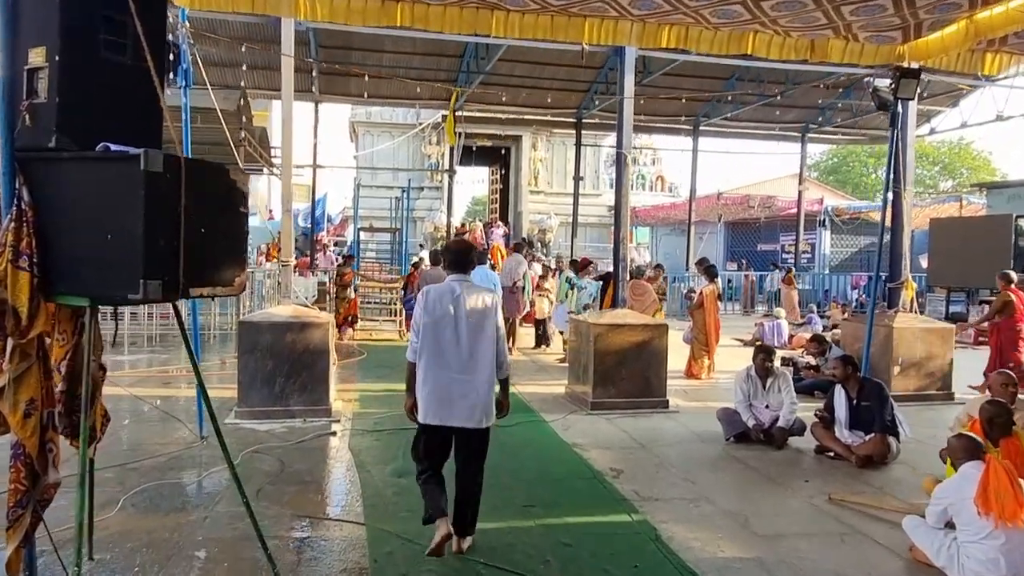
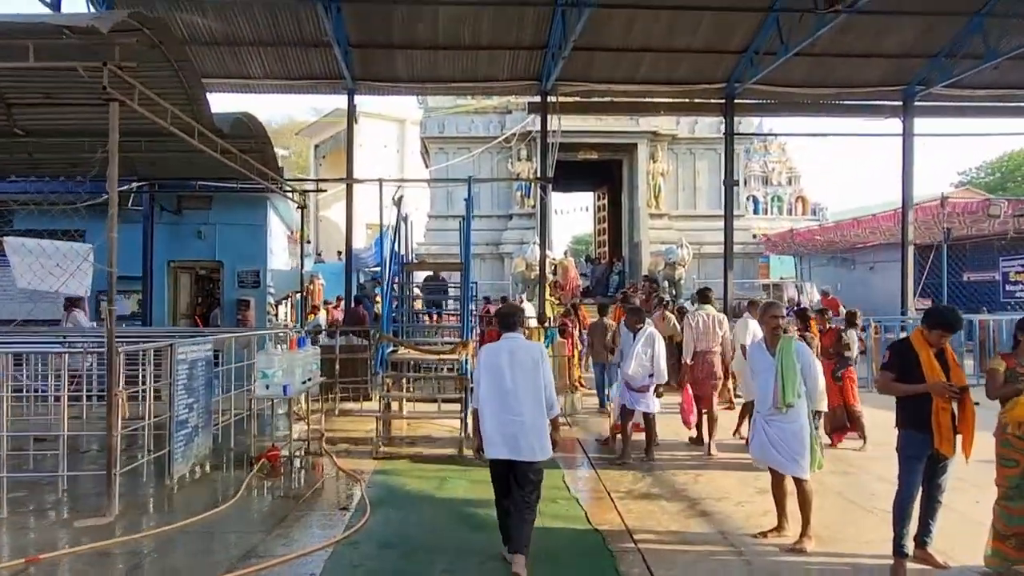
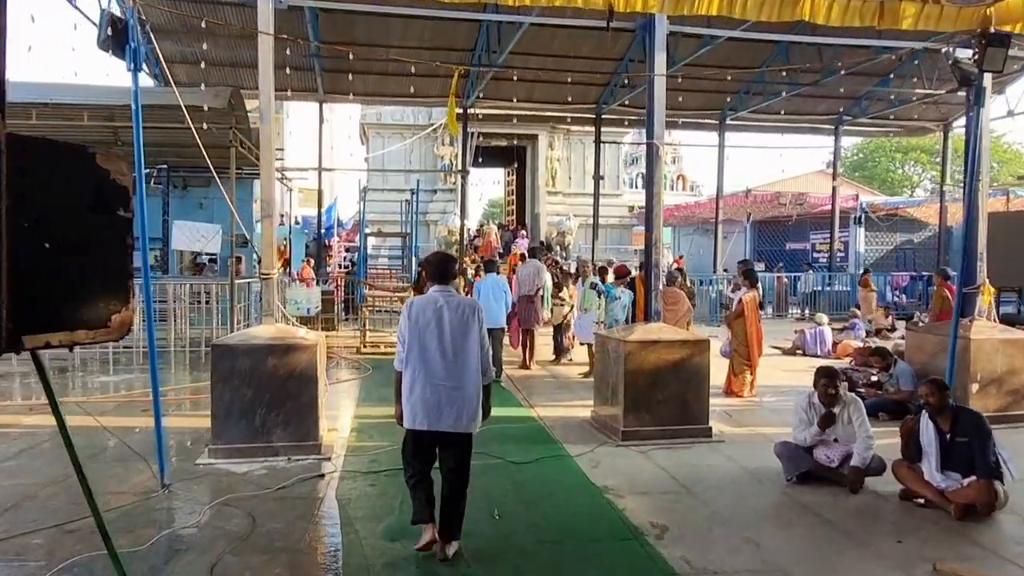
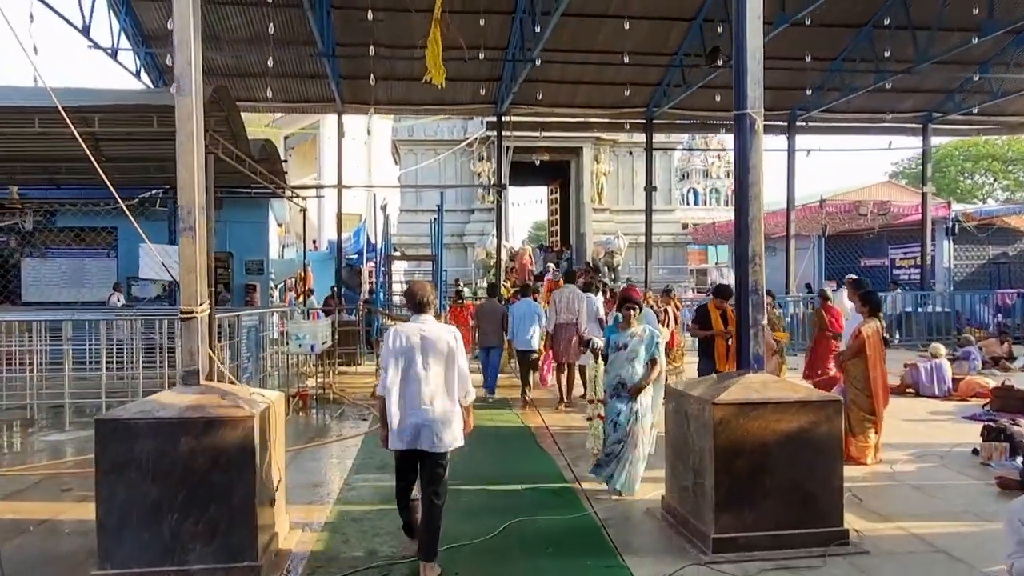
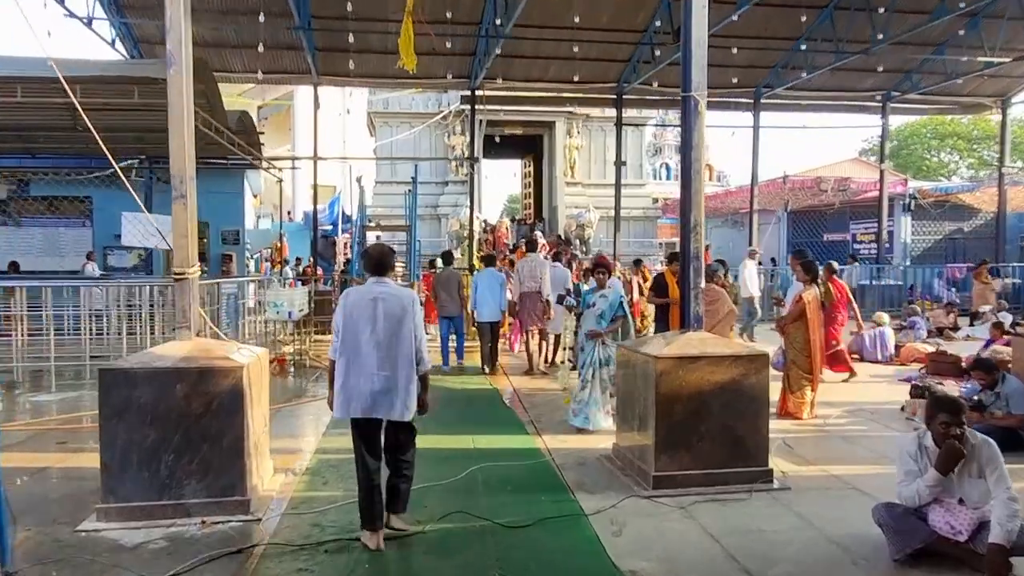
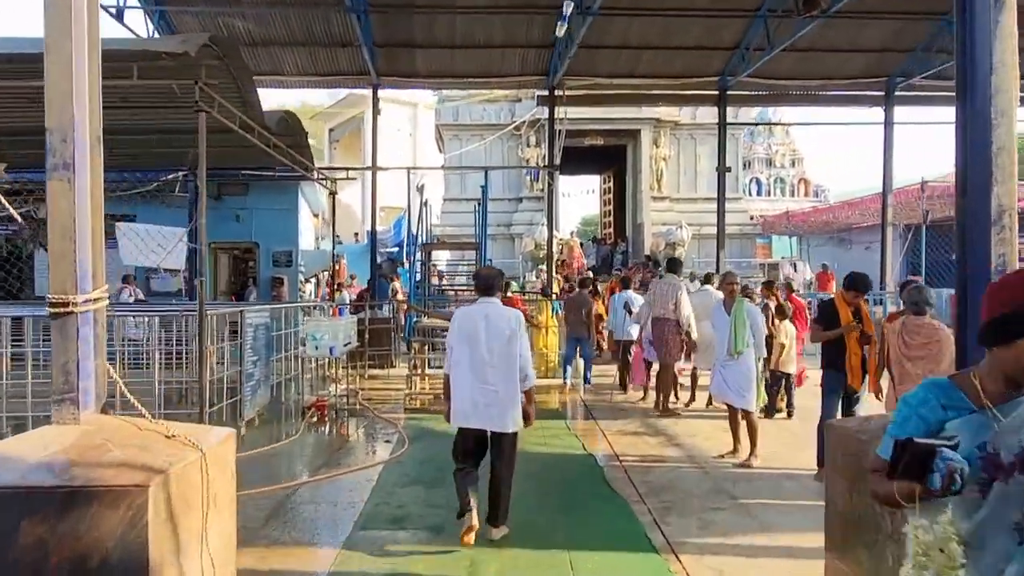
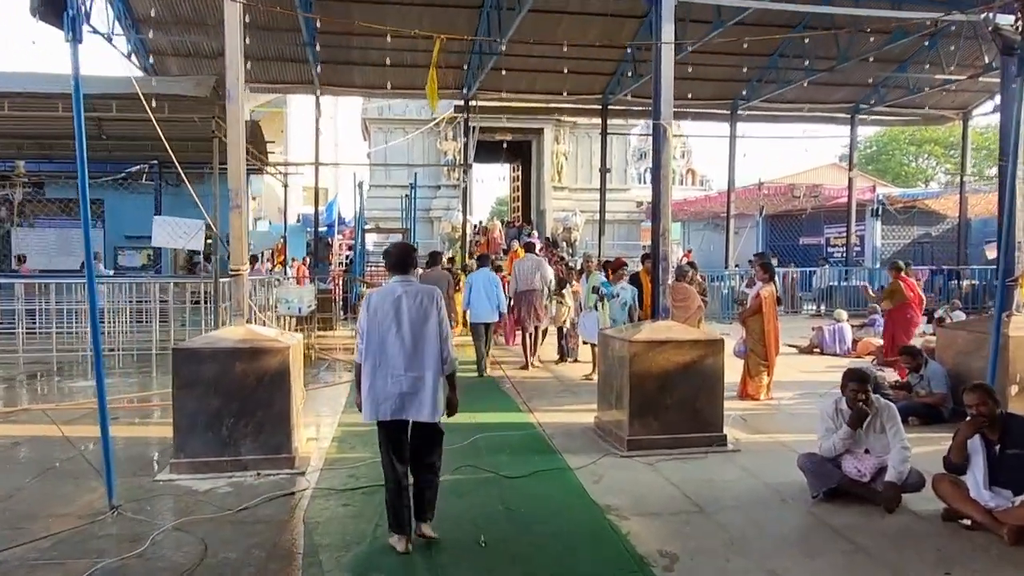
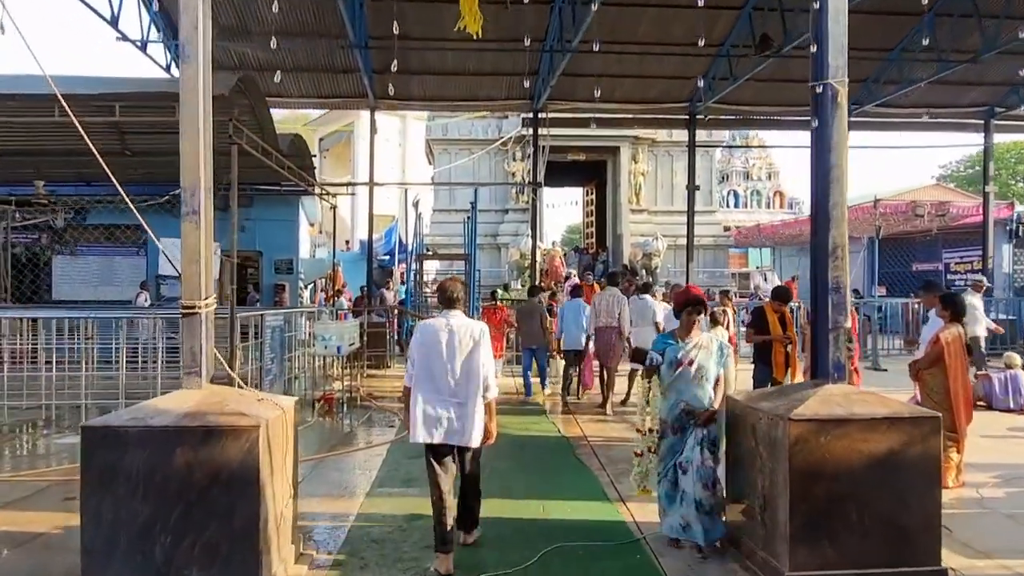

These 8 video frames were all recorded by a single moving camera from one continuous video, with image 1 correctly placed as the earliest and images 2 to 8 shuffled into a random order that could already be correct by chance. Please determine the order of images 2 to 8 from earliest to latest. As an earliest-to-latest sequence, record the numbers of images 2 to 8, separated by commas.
3, 7, 5, 4, 8, 6, 2
